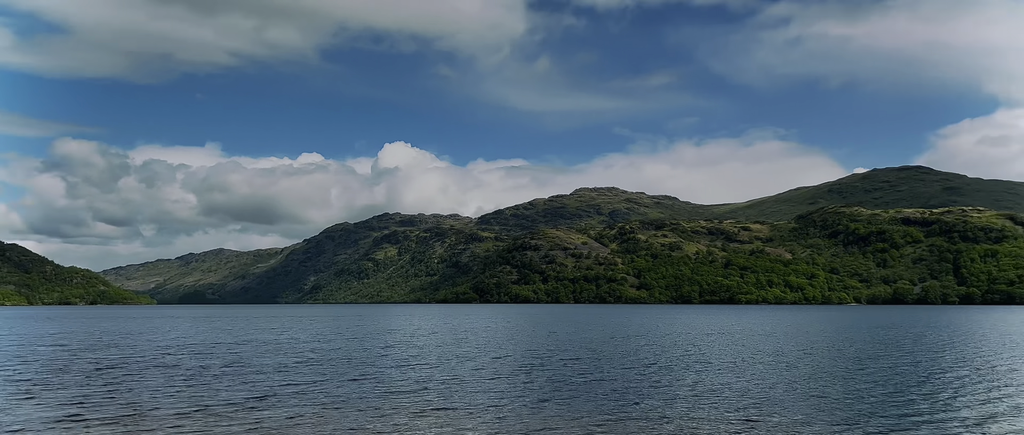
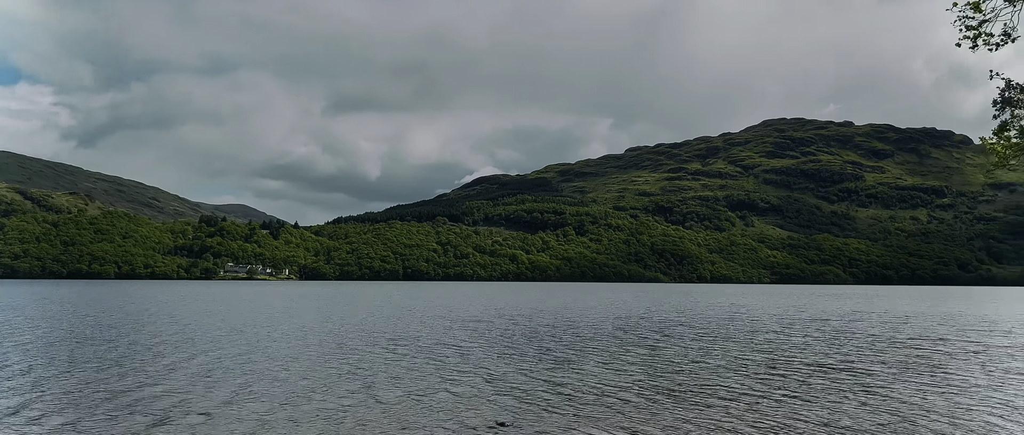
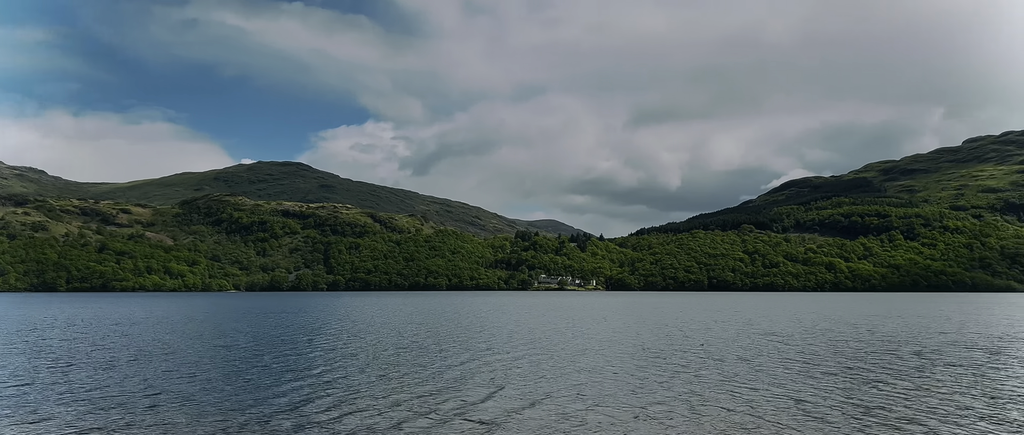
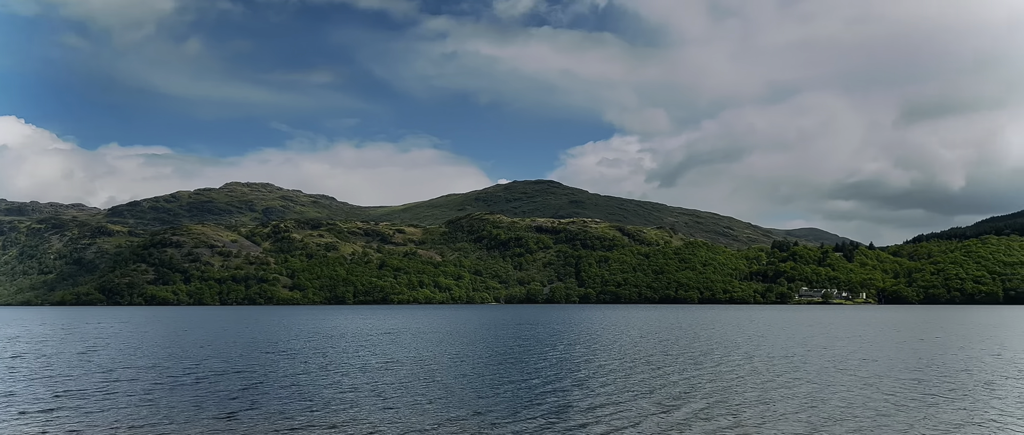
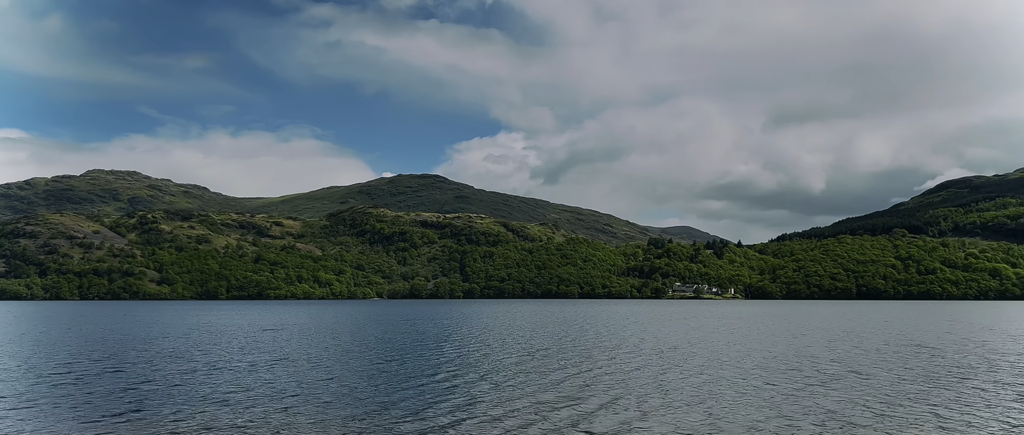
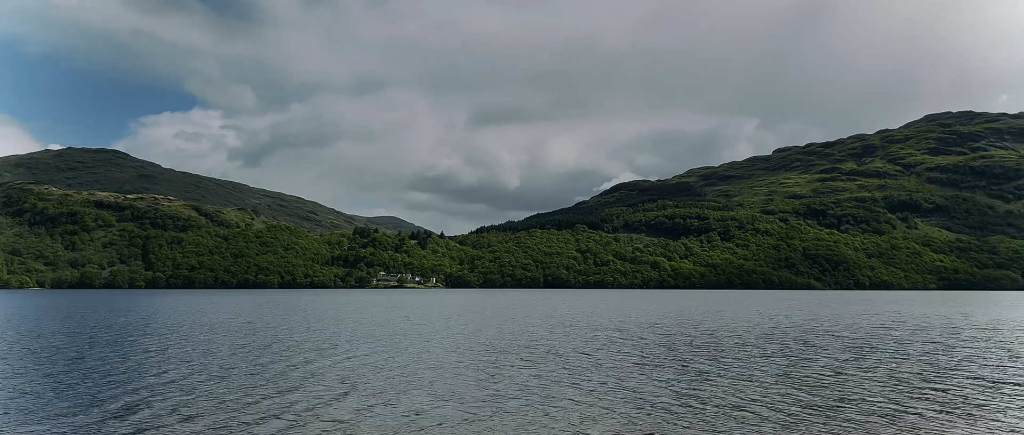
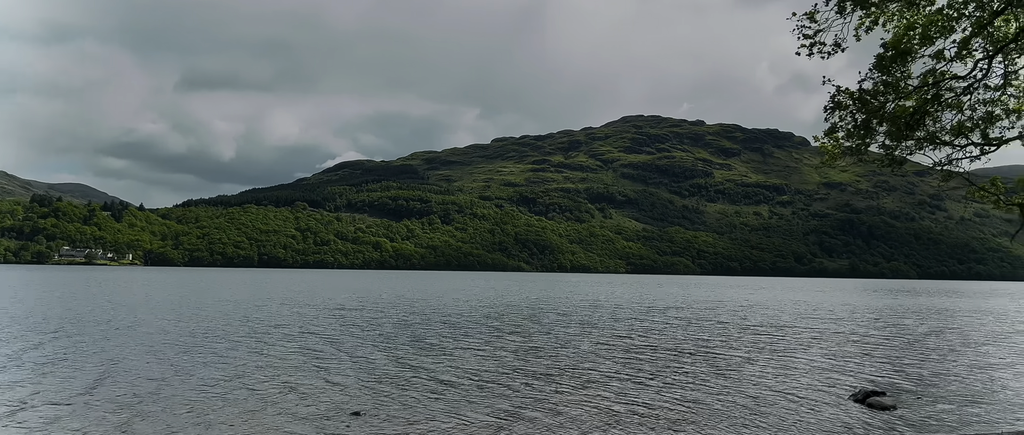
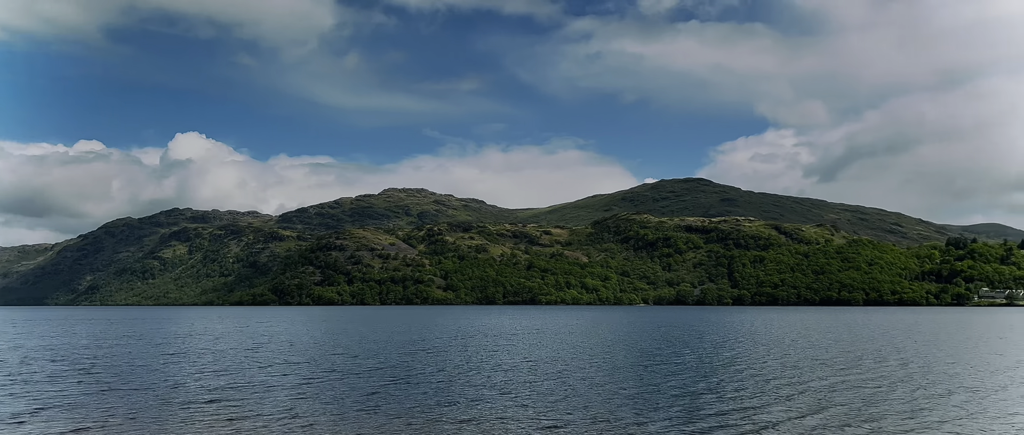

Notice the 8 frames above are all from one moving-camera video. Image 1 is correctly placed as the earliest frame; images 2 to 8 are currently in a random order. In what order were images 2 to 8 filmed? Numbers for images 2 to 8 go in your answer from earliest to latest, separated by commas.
8, 4, 5, 3, 6, 2, 7
